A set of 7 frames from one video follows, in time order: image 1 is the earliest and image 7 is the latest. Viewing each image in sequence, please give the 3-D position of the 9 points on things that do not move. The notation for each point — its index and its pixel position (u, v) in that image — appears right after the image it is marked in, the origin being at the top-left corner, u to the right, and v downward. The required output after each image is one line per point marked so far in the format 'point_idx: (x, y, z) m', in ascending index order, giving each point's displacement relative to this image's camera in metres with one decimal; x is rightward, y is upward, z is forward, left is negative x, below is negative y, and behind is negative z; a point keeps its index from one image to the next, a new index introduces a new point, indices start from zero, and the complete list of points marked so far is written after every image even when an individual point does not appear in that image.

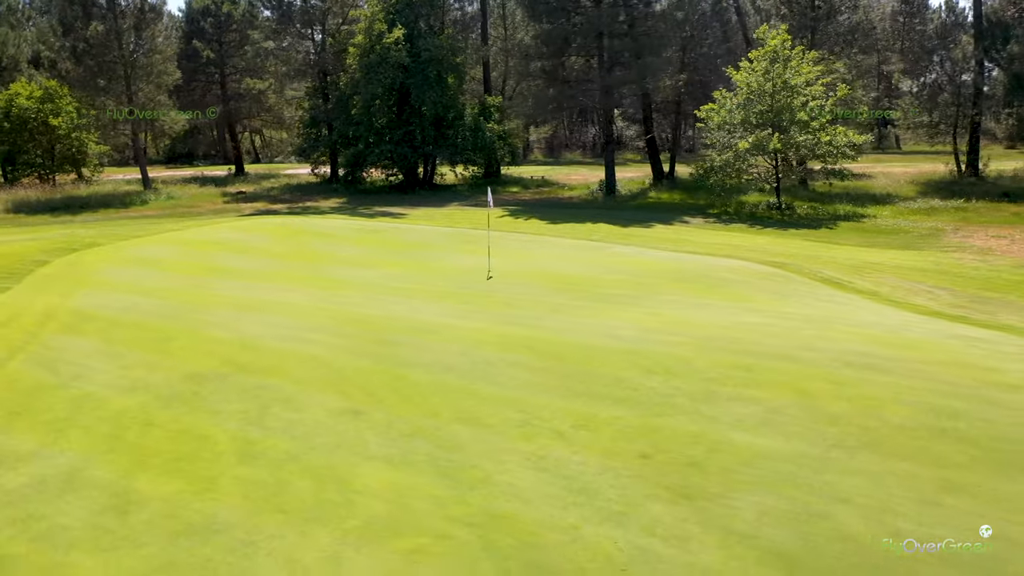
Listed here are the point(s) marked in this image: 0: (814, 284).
0: (+5.0, +0.1, +13.3) m
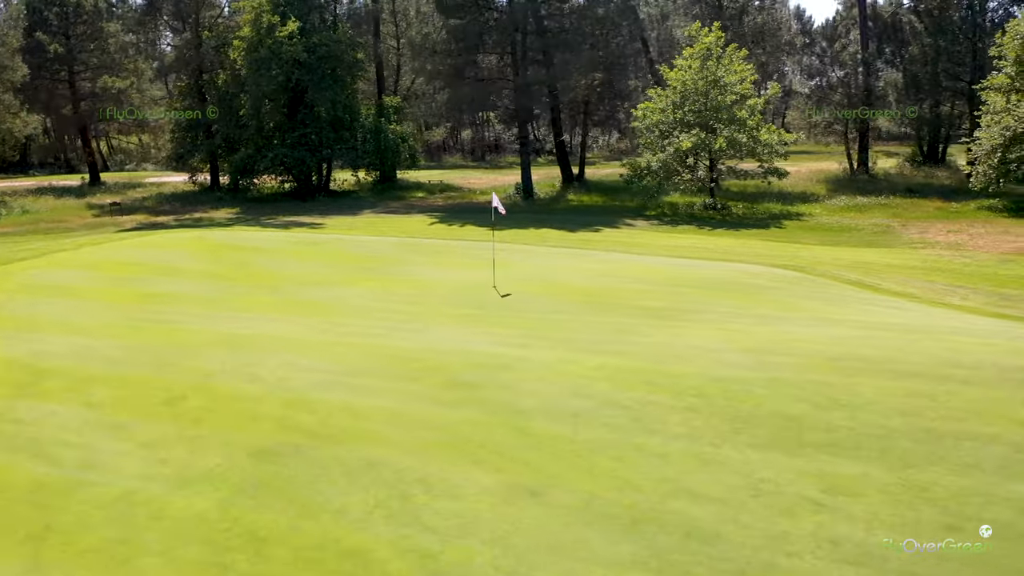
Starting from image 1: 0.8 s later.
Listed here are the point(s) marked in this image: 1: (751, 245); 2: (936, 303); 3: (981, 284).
0: (+5.2, 0.0, +12.5) m
1: (+5.4, +1.0, +19.0) m
2: (+6.1, -0.2, +11.8) m
3: (+7.9, +0.1, +13.8) m
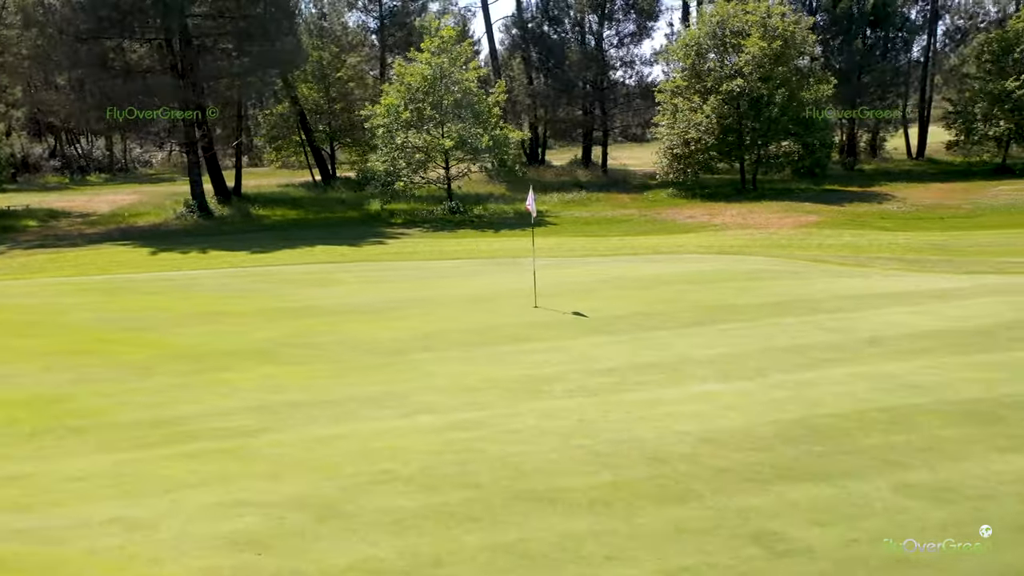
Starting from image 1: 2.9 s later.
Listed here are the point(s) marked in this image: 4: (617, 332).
0: (+4.7, +0.4, +12.9) m
1: (+1.2, +1.1, +18.4) m
2: (+5.9, +0.3, +12.8) m
3: (+6.2, +0.7, +15.4) m
4: (+1.1, -0.5, +8.5) m
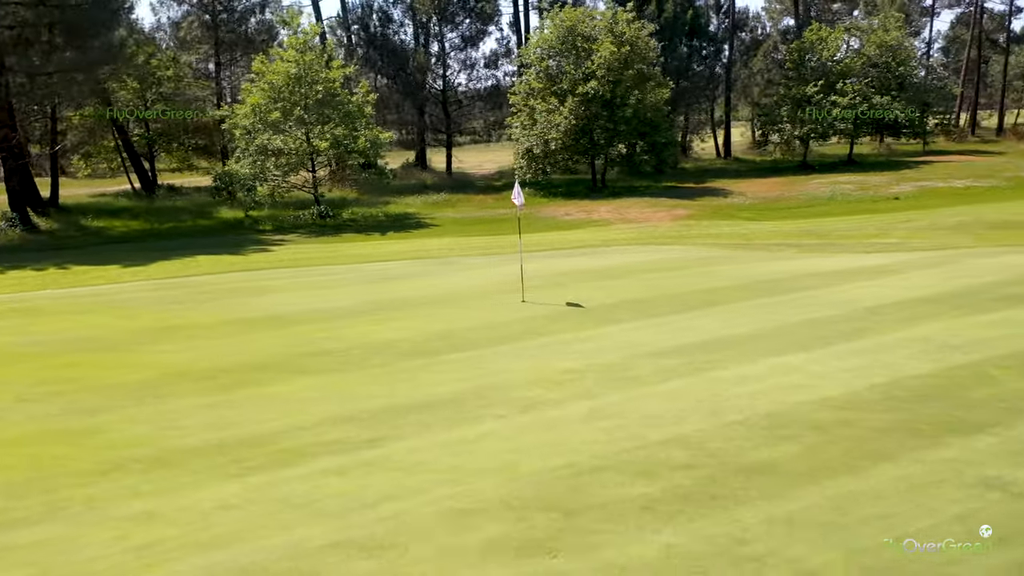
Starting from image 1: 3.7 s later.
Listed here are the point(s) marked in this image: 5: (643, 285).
0: (+3.6, +0.6, +13.8) m
1: (-1.1, +1.1, +18.3) m
2: (+4.8, +0.6, +14.0) m
3: (+4.4, +1.0, +16.6) m
4: (+1.2, -0.3, +8.6) m
5: (+1.6, 0.0, +10.2) m
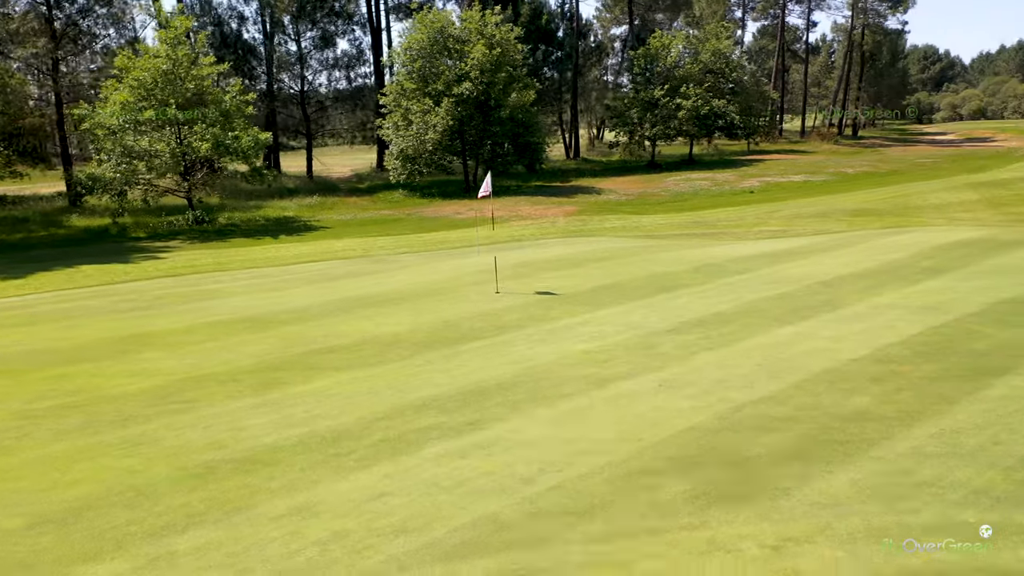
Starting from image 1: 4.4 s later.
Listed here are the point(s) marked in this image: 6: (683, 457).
0: (+2.3, +0.8, +14.5) m
1: (-3.3, +1.0, +18.0) m
2: (+3.4, +0.9, +15.0) m
3: (+2.5, +1.2, +17.5) m
4: (+1.1, -0.2, +9.0) m
5: (+1.1, +0.2, +10.6) m
6: (+0.9, -0.9, +4.4) m
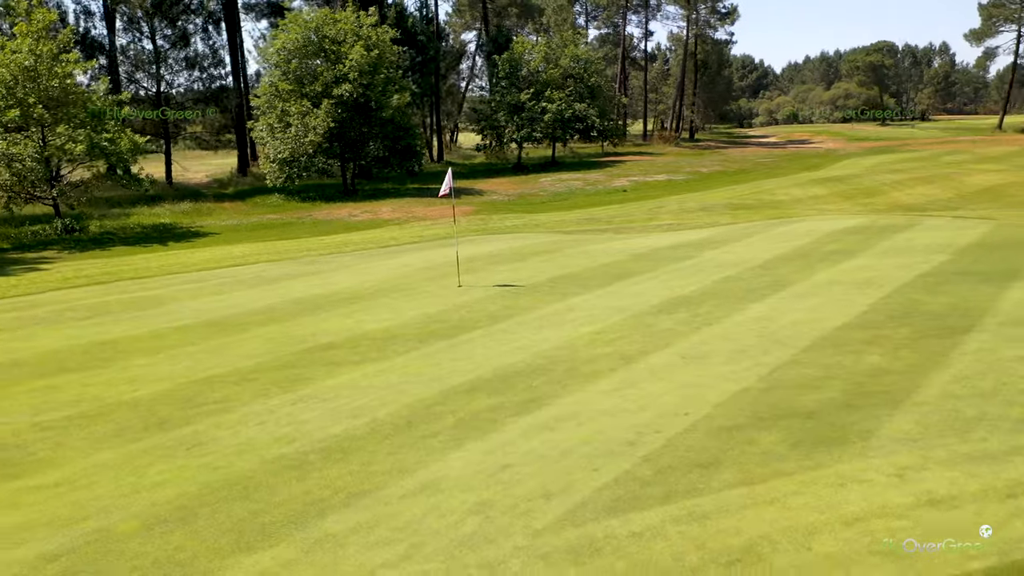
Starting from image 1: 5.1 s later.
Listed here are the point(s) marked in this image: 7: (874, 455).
0: (+0.9, +0.9, +15.1) m
1: (-5.3, +0.9, +17.4) m
2: (+1.9, +1.0, +15.7) m
3: (+0.5, +1.3, +18.0) m
4: (+0.7, 0.0, +9.4) m
5: (+0.5, +0.3, +11.0) m
6: (+1.4, -0.8, +4.9) m
7: (+1.8, -0.9, +4.2) m
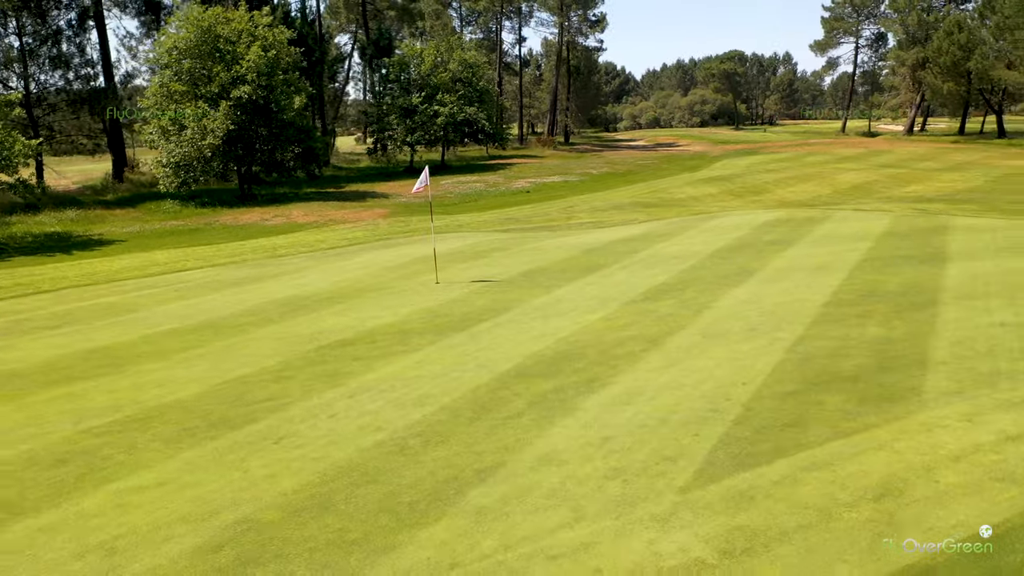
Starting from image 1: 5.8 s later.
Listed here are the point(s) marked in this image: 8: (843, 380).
0: (-0.3, +1.0, +15.4) m
1: (-6.7, +0.7, +16.8) m
2: (+0.6, +1.1, +16.2) m
3: (-1.1, +1.3, +18.2) m
4: (+0.5, 0.0, +9.8) m
5: (0.0, +0.4, +11.3) m
6: (+2.0, -0.6, +5.4) m
7: (+2.5, -0.7, +4.8) m
8: (+2.1, -0.6, +5.4) m
